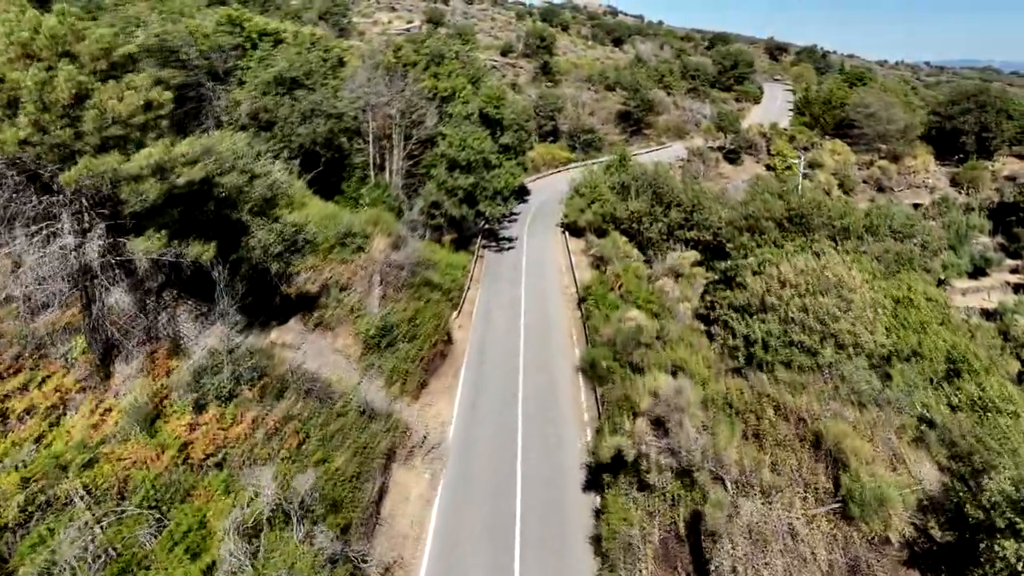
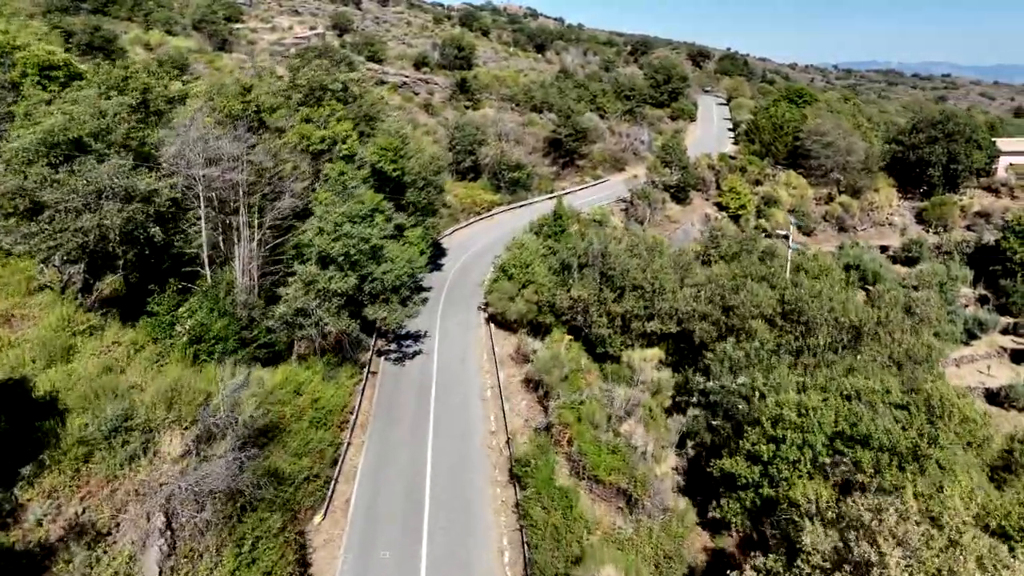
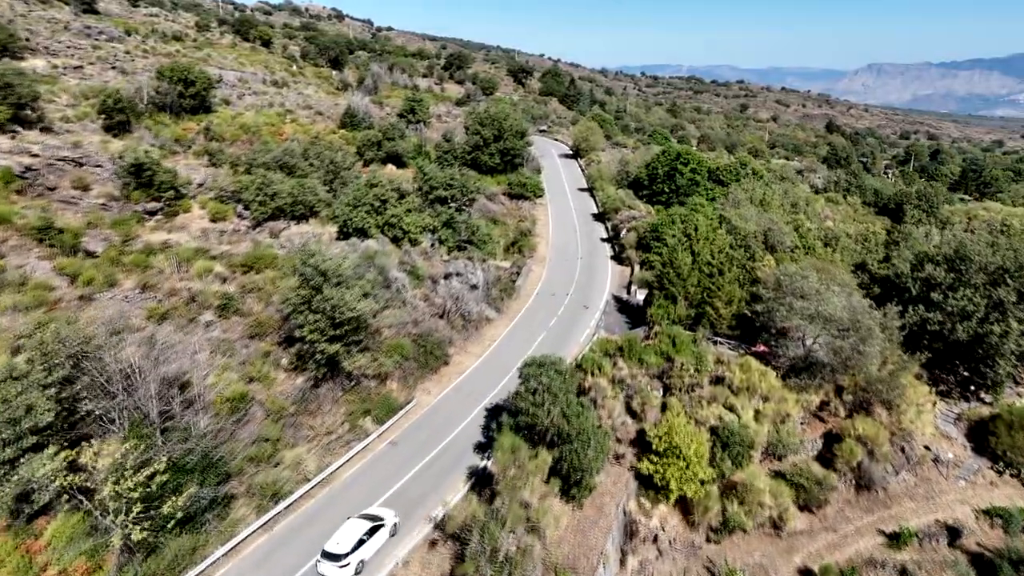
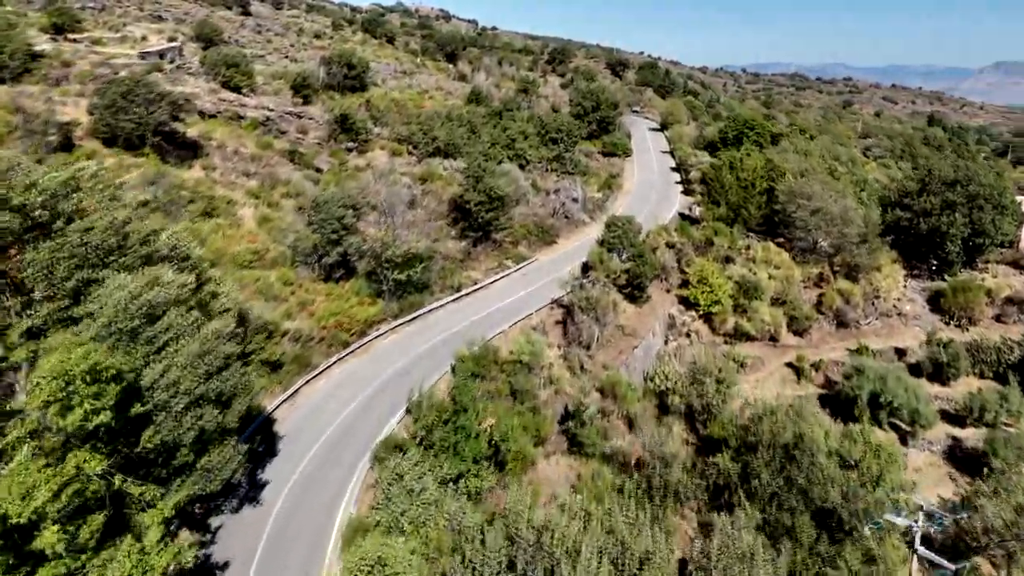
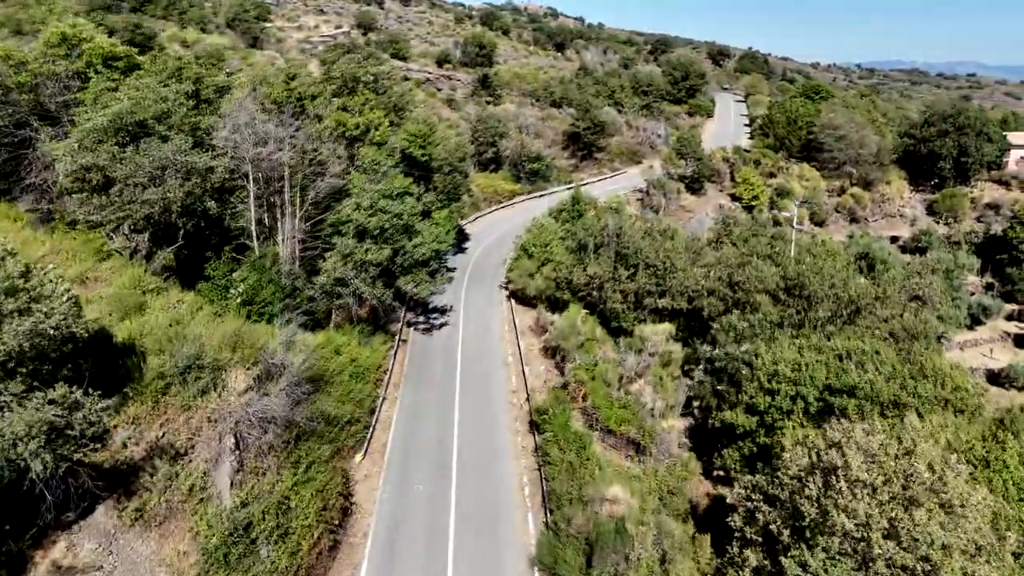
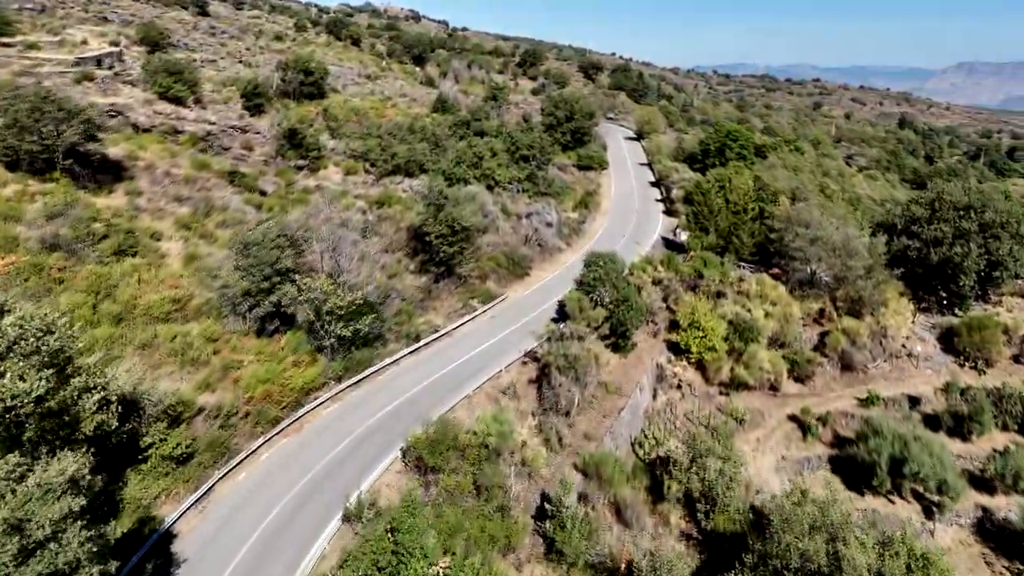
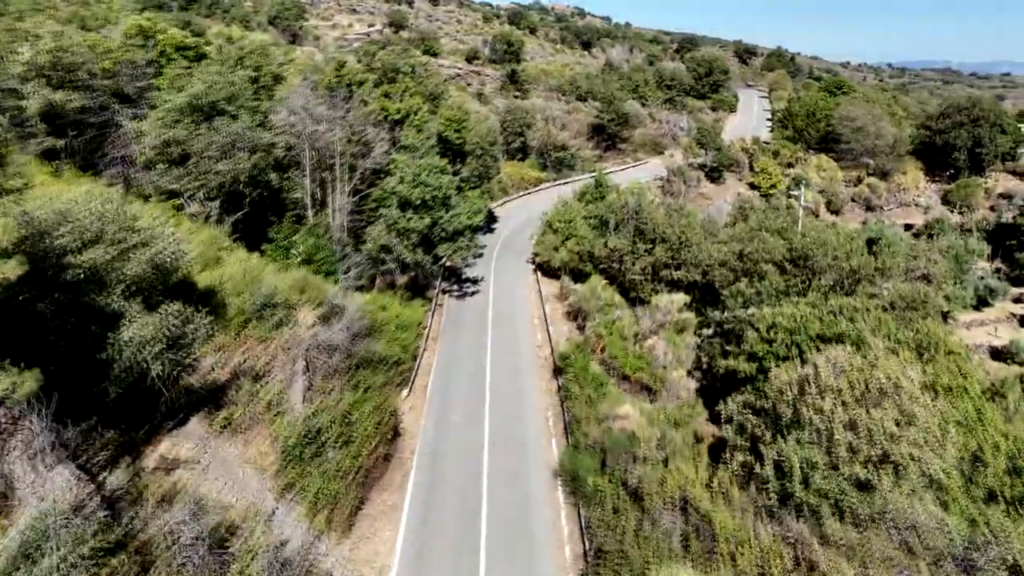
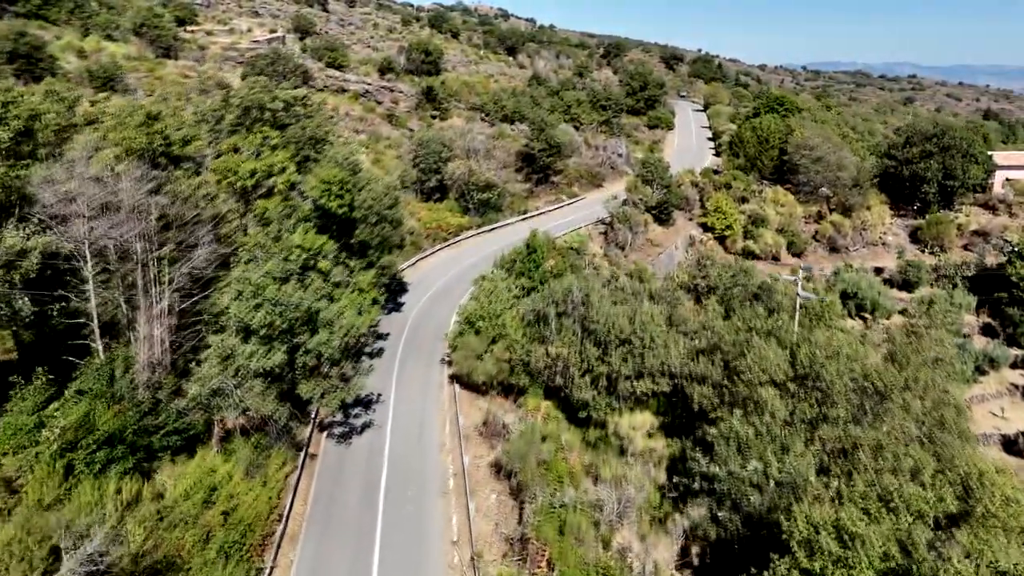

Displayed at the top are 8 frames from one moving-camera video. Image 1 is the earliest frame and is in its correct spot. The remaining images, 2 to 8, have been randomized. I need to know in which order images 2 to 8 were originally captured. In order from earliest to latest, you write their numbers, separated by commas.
7, 5, 2, 8, 4, 6, 3
